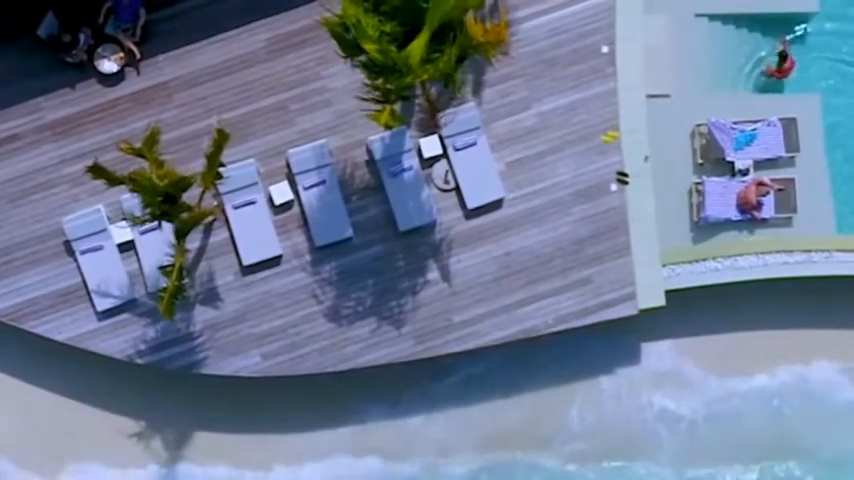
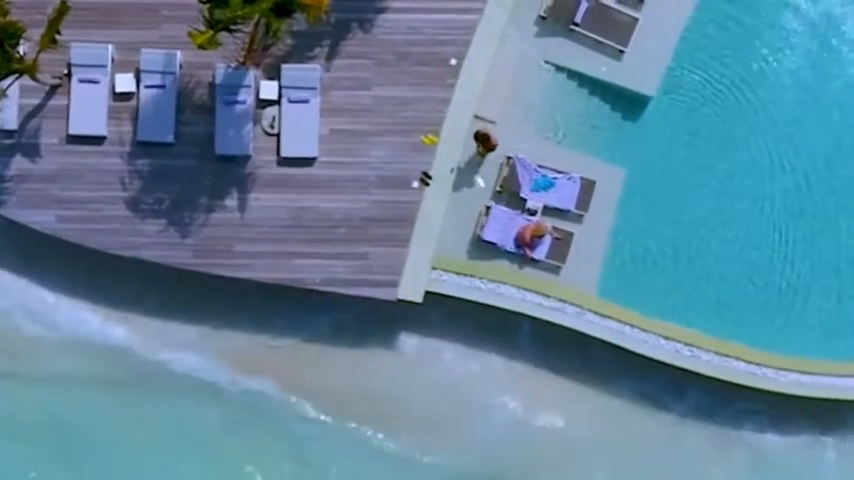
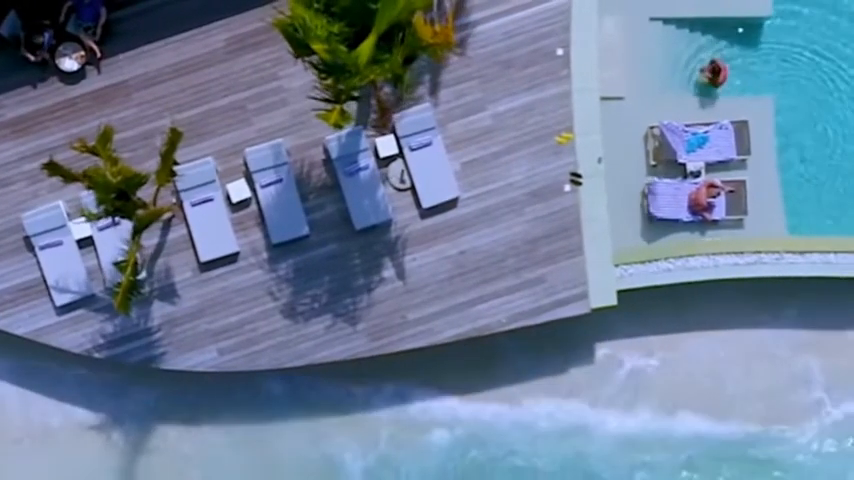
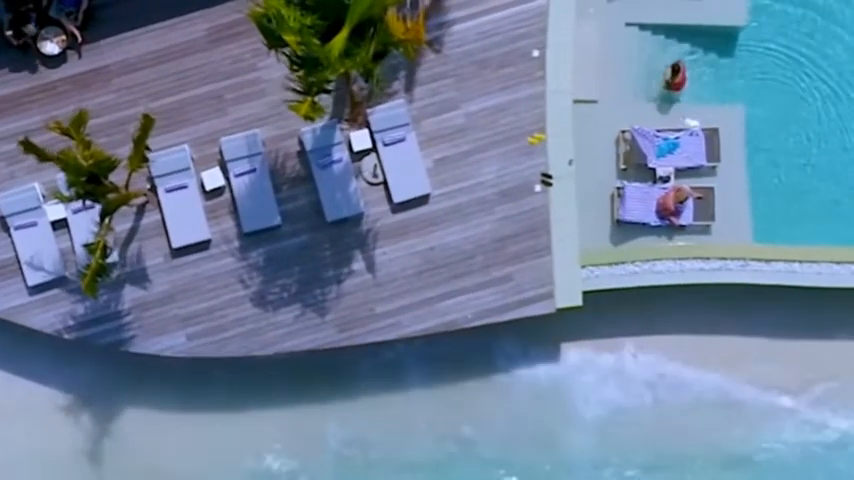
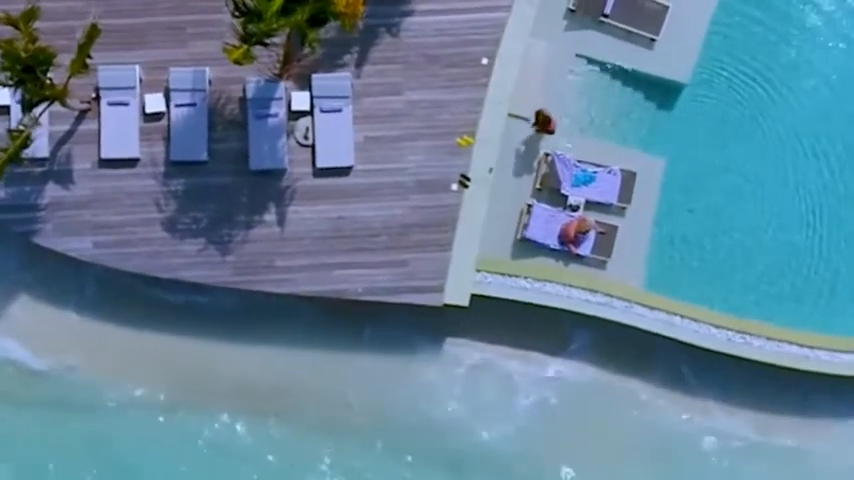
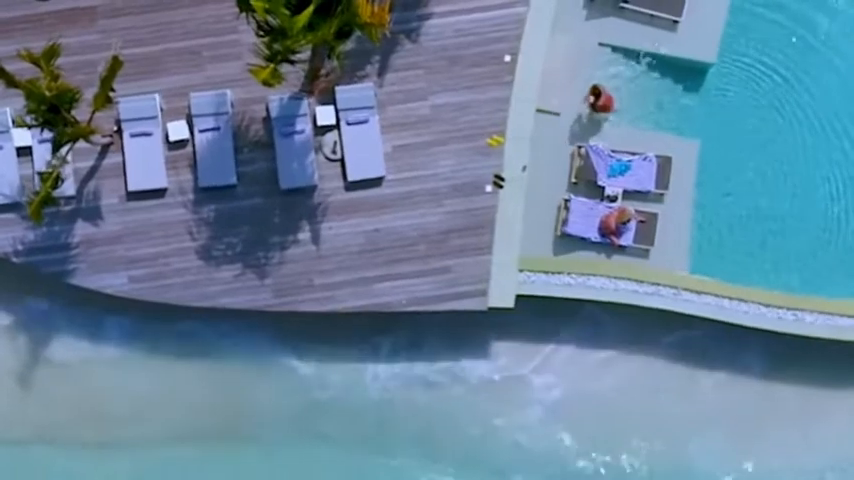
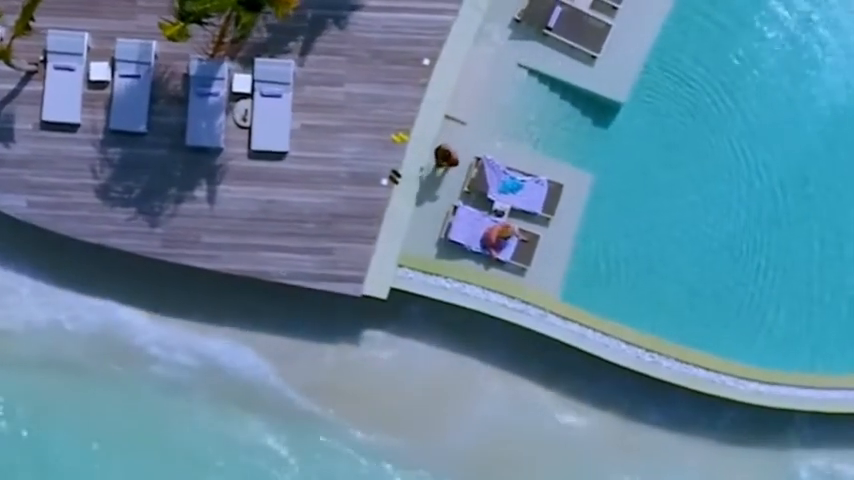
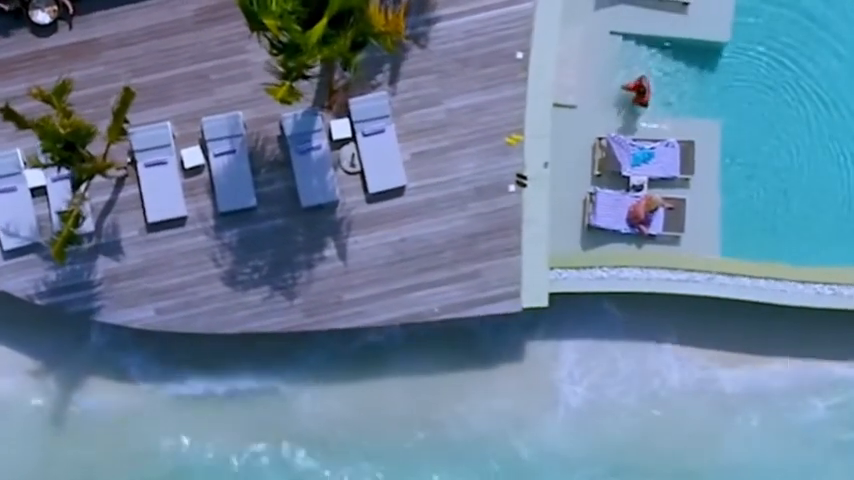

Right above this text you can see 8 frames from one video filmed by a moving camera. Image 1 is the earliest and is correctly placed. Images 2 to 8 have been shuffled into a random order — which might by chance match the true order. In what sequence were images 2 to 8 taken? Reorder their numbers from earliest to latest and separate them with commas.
3, 4, 8, 6, 5, 2, 7
